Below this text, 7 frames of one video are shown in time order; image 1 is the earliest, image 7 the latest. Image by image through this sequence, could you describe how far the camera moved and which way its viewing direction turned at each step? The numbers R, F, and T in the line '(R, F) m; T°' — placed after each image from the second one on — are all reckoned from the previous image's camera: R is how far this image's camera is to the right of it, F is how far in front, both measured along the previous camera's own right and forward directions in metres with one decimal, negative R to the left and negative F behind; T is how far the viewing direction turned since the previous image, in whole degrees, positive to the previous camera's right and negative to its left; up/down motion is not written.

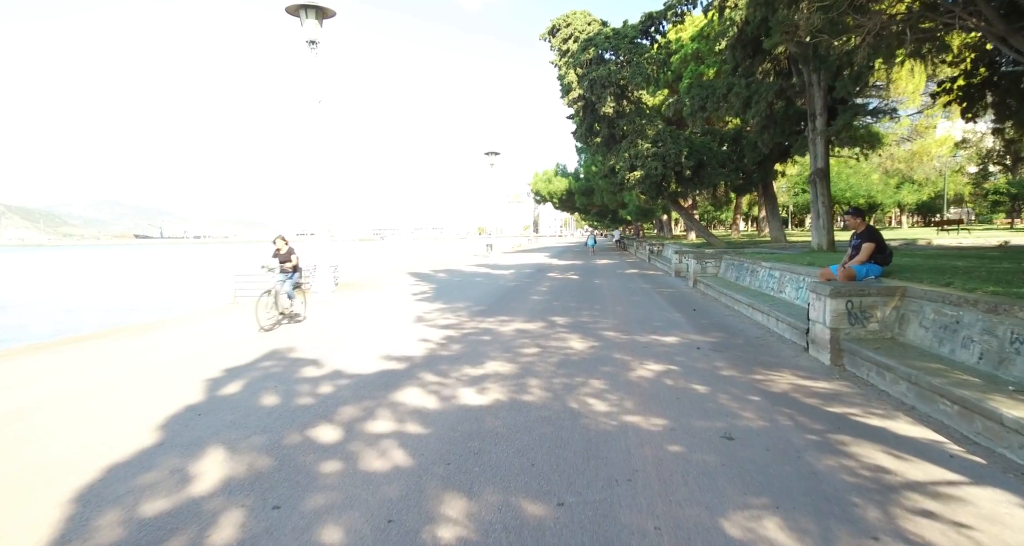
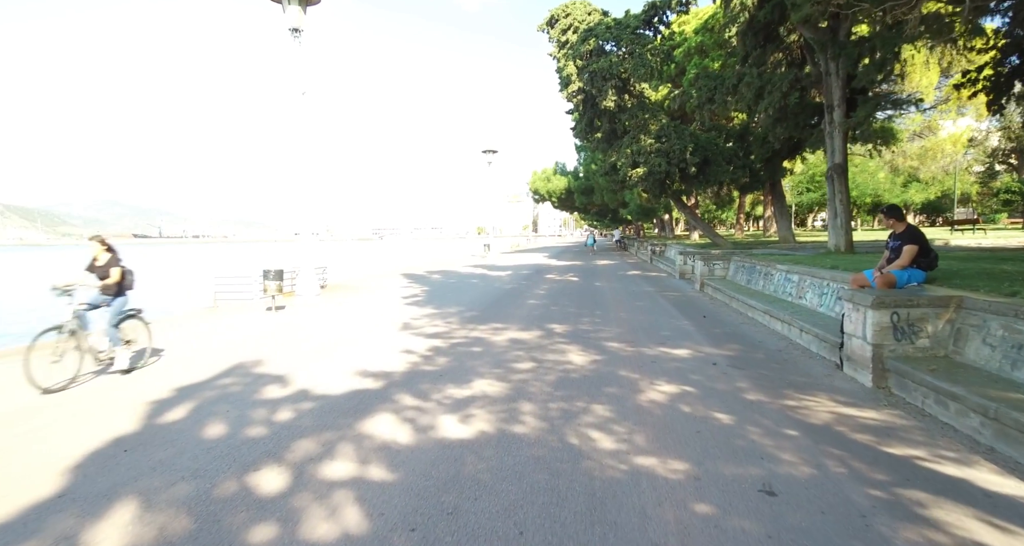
(+0.1, +0.9) m; 0°
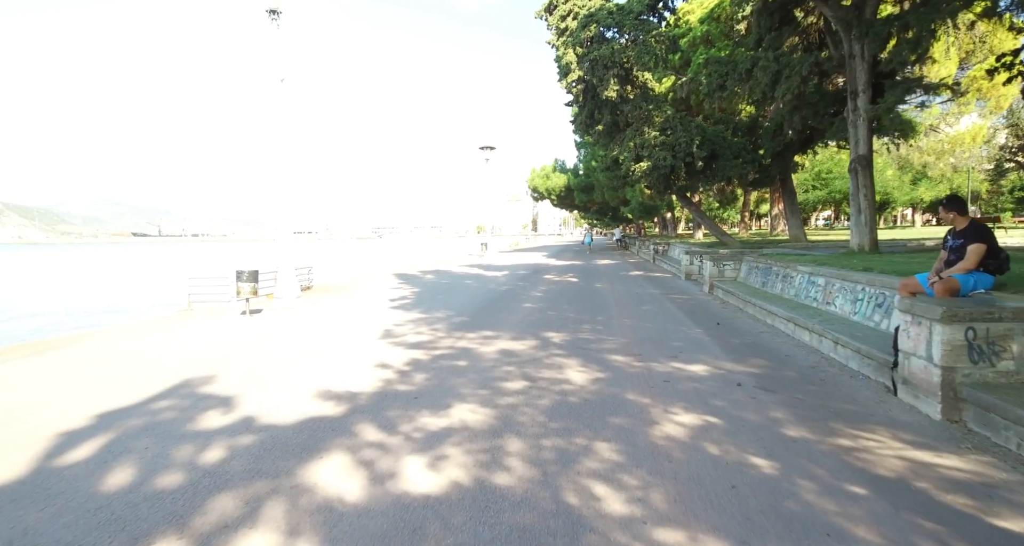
(+0.1, +1.0) m; 0°
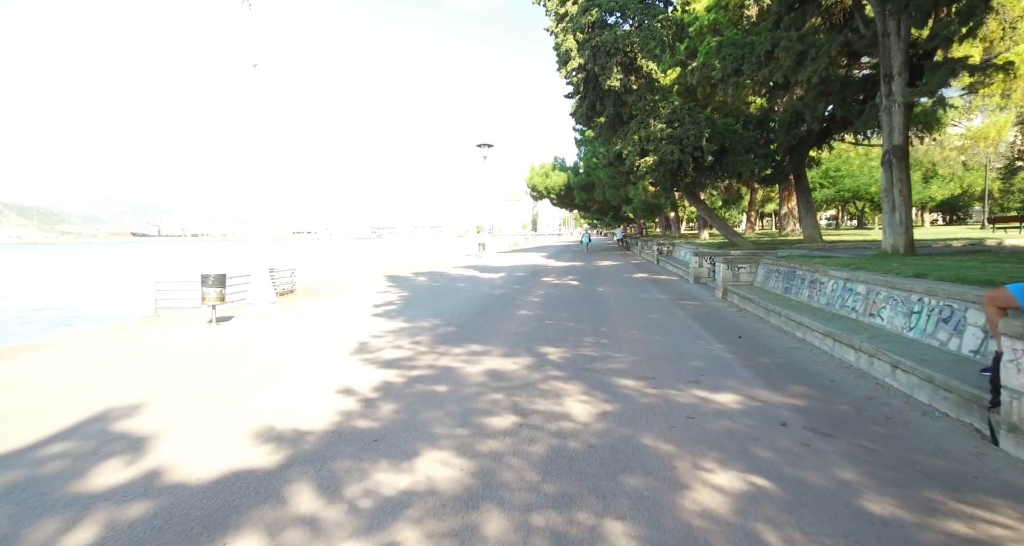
(+0.1, +1.1) m; 0°
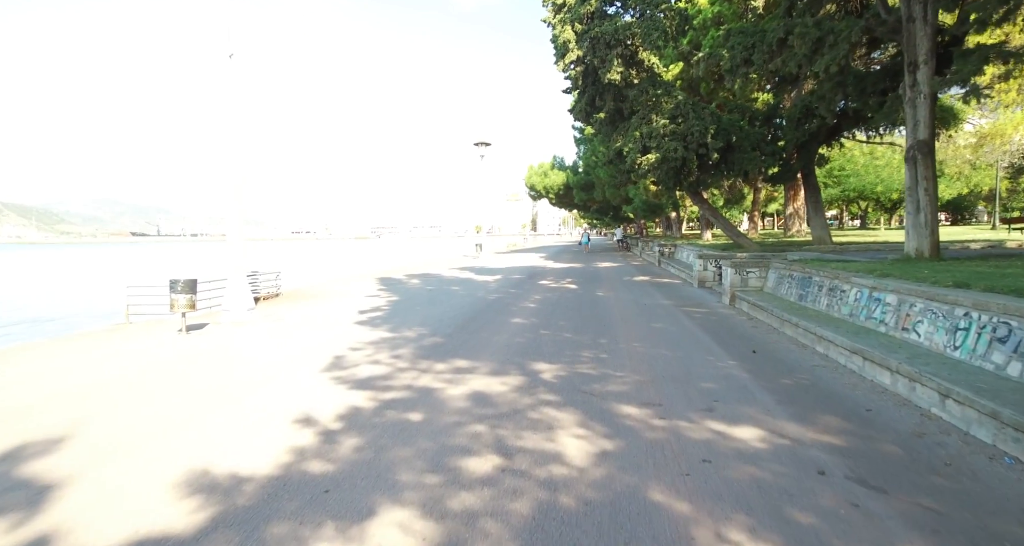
(+0.1, +0.8) m; 0°
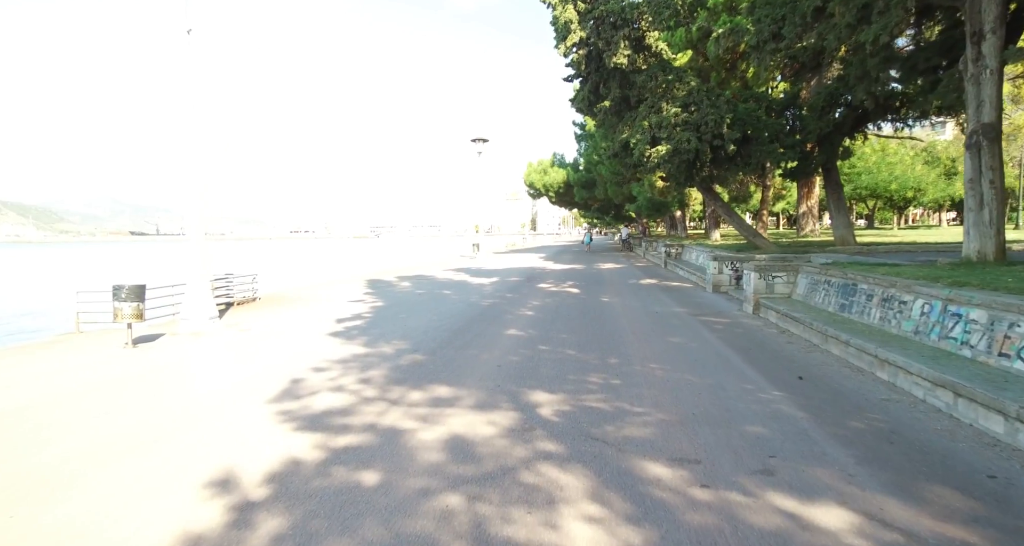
(+0.1, +1.3) m; 0°
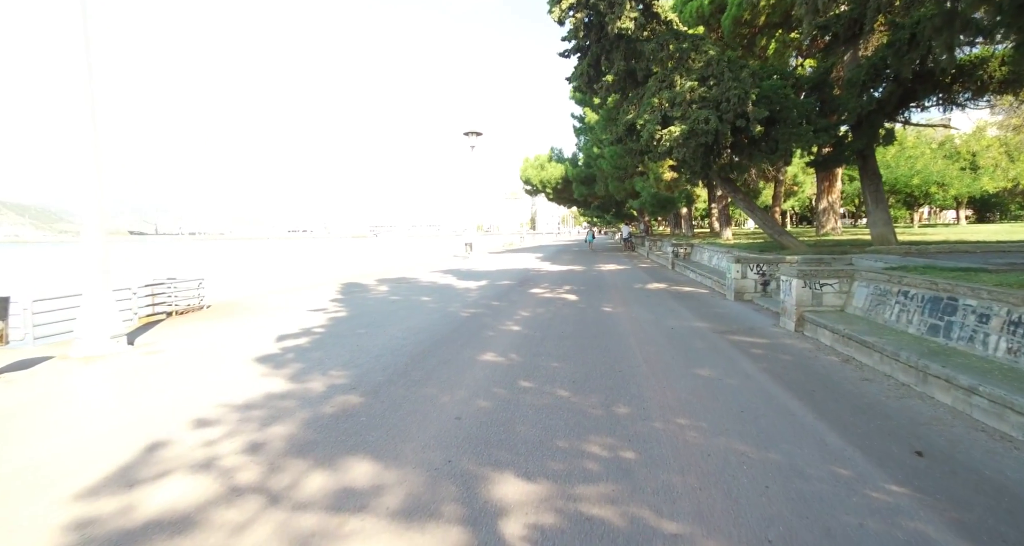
(+0.3, +2.1) m; 0°
